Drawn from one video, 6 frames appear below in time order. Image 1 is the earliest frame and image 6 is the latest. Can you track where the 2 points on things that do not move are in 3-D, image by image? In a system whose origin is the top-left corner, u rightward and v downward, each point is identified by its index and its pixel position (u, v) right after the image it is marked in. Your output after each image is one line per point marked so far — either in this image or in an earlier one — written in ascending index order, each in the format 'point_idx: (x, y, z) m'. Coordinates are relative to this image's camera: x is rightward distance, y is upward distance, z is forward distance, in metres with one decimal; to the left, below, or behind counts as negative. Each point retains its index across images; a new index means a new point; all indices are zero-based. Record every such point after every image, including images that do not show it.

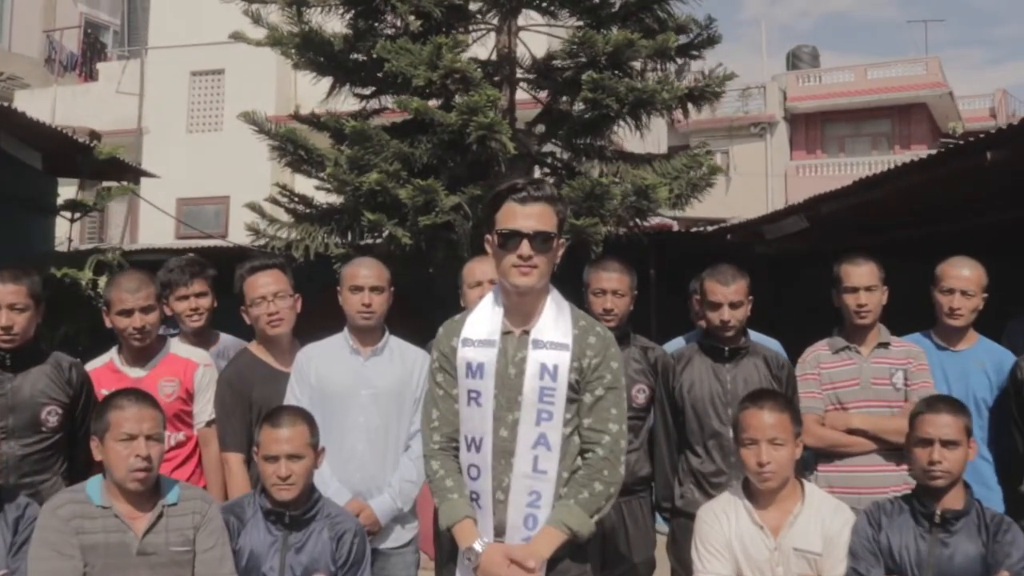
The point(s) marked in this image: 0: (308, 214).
0: (-1.3, +0.5, +8.5) m
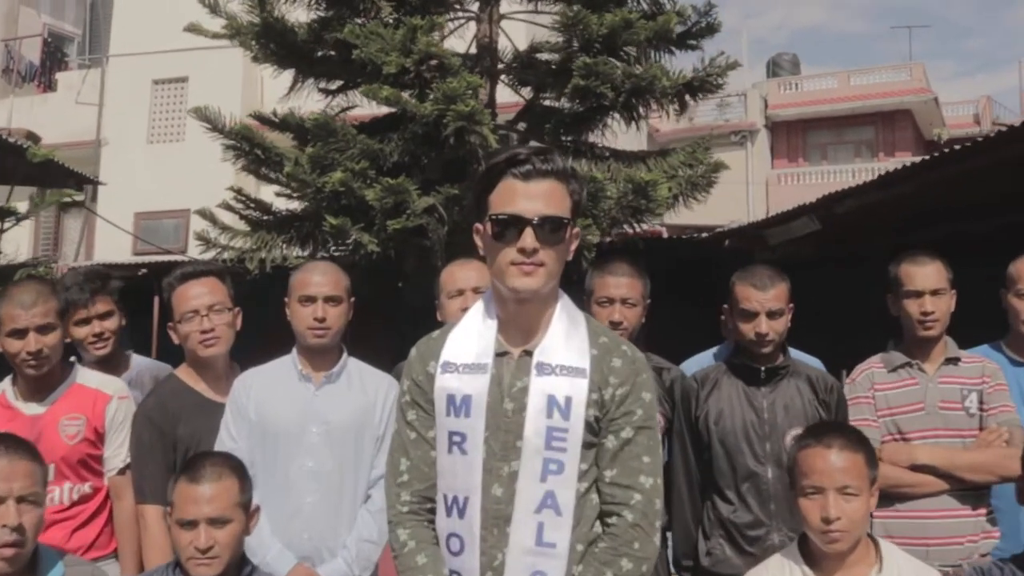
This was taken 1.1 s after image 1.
0: (-1.4, +0.4, +7.8) m
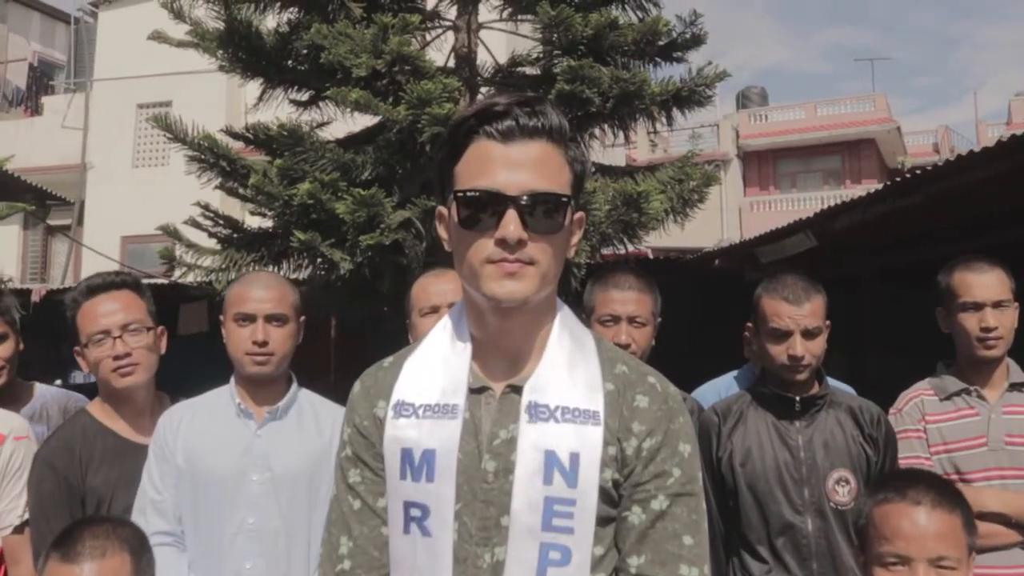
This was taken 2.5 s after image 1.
0: (-1.5, +0.3, +7.3) m
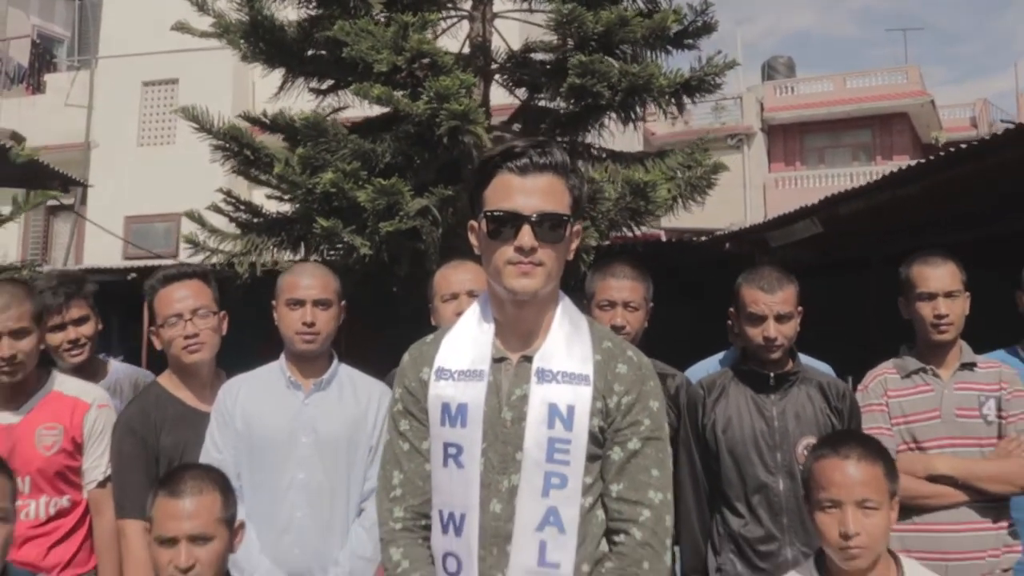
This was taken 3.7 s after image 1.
0: (-1.4, +0.4, +7.7) m
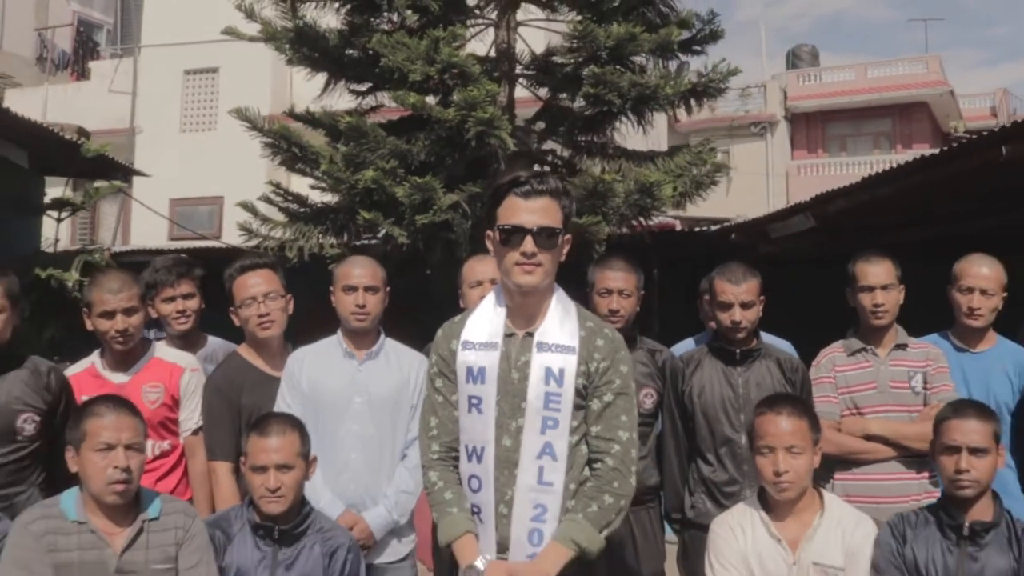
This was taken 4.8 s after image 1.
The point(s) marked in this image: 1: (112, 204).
0: (-1.3, +0.5, +8.4) m
1: (-4.8, +1.0, +16.3) m
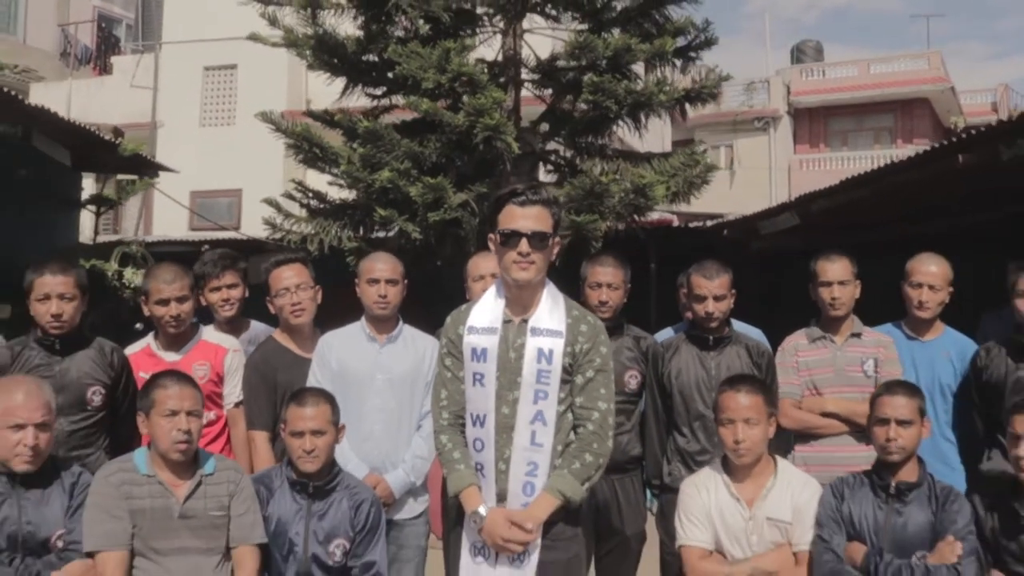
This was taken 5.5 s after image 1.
0: (-1.3, +0.5, +8.9) m
1: (-4.7, +1.2, +16.8) m
